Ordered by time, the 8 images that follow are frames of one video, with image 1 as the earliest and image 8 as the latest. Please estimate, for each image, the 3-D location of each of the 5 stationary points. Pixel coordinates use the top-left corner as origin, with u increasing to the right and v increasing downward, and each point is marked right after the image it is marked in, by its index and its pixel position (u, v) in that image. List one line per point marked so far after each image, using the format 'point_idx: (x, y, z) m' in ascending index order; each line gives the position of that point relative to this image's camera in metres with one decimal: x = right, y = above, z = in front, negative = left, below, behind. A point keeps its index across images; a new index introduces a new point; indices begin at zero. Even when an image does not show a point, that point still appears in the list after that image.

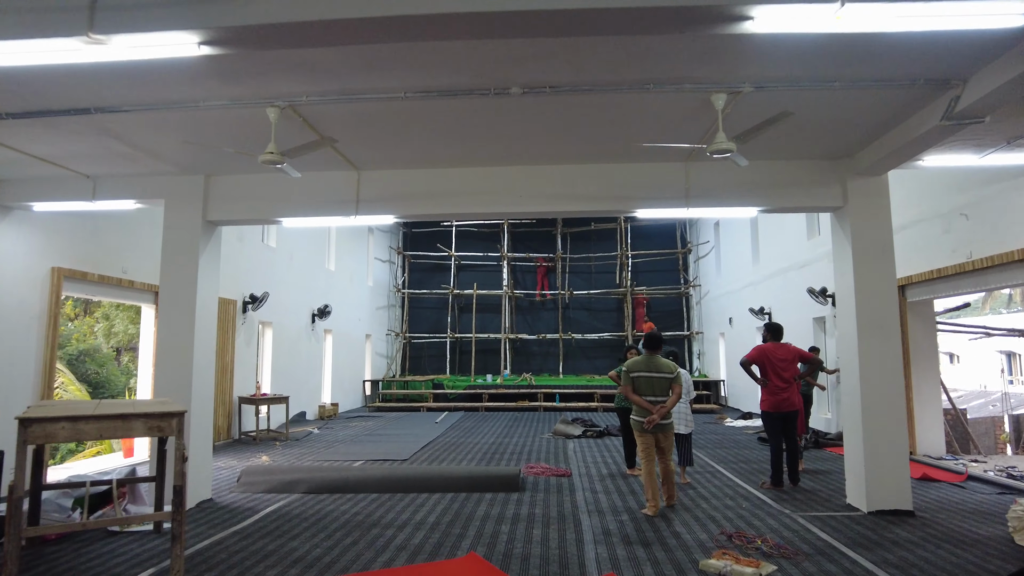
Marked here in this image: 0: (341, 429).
0: (-2.5, -2.1, +9.9) m
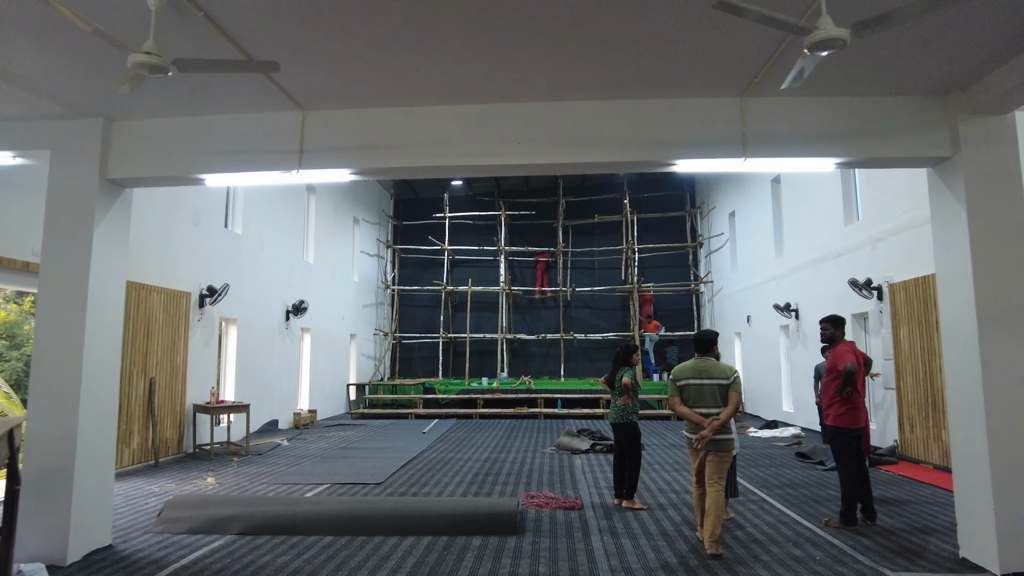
0: (-2.5, -2.0, +8.7) m
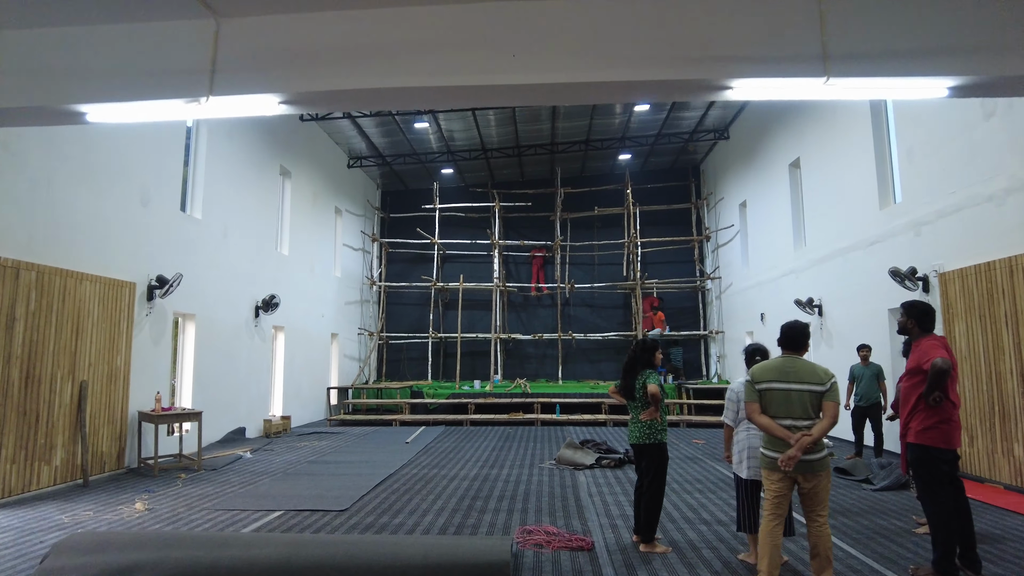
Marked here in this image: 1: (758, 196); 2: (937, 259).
0: (-2.6, -1.9, +7.8) m
1: (+4.3, +1.6, +11.8) m
2: (+4.0, +0.3, +6.4) m
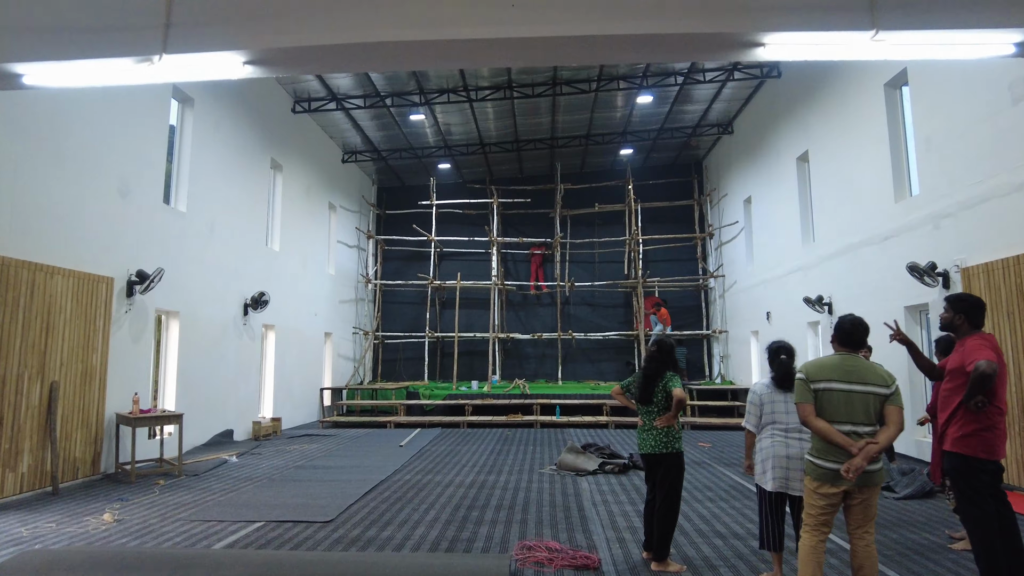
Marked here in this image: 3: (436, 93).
0: (-2.6, -1.8, +7.4) m
1: (+4.3, +1.6, +11.5) m
2: (+4.0, +0.3, +6.1) m
3: (-1.2, +3.1, +10.8) m
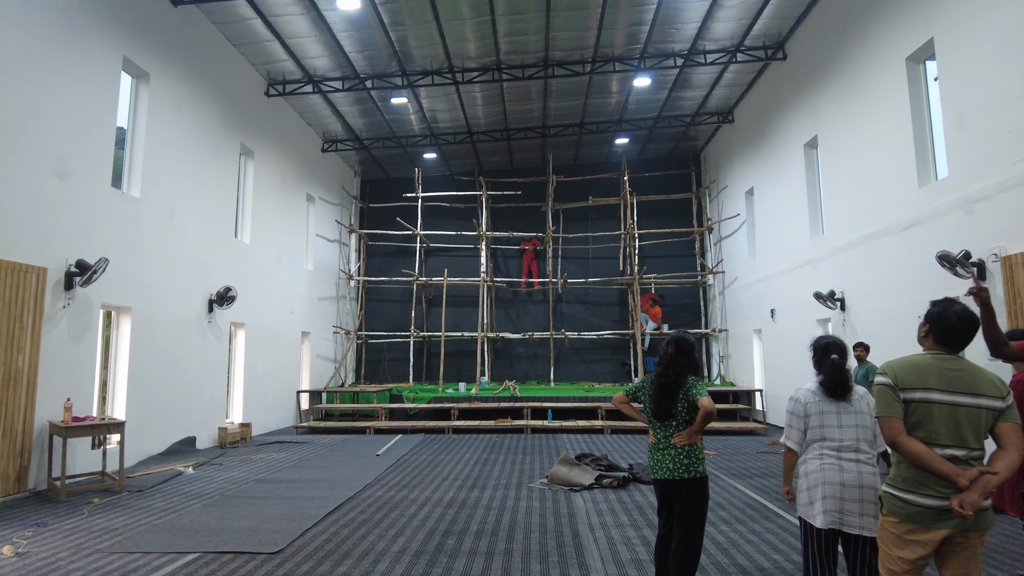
0: (-2.7, -1.8, +6.7) m
1: (+4.1, +1.7, +10.8) m
2: (+3.9, +0.4, +5.4) m
3: (-1.4, +3.2, +10.1) m
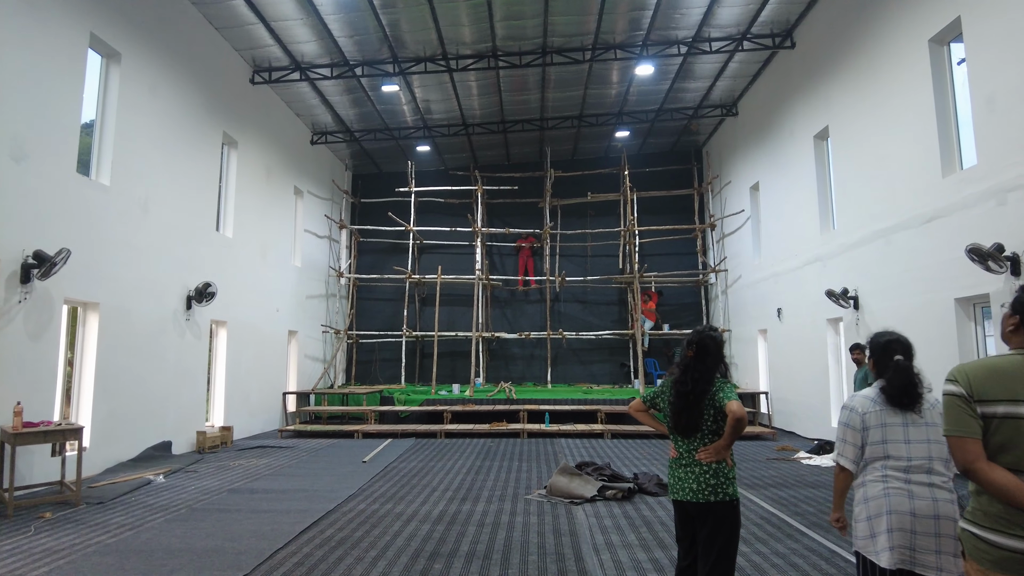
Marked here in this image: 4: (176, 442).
0: (-2.8, -1.7, +6.3) m
1: (+4.0, +1.7, +10.4) m
2: (+3.9, +0.4, +5.0) m
3: (-1.4, +3.2, +9.6) m
4: (-3.7, -1.7, +7.5) m
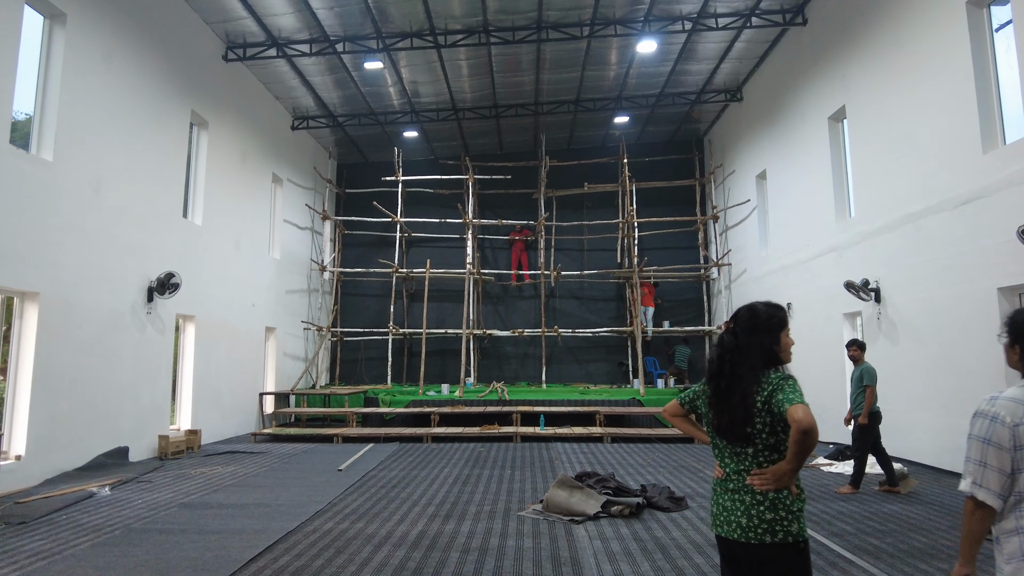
0: (-2.9, -1.6, +5.6) m
1: (+3.9, +1.8, +9.8) m
2: (+3.8, +0.5, +4.4) m
3: (-1.5, +3.3, +9.0) m
4: (-3.8, -1.6, +6.8) m
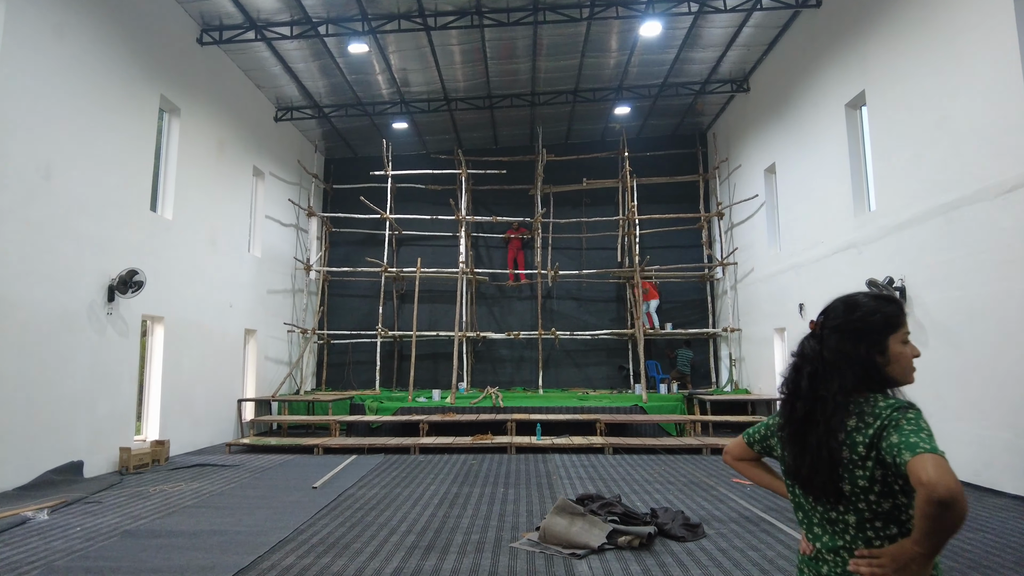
0: (-2.9, -1.6, +5.0) m
1: (+3.8, +1.8, +9.2) m
2: (+3.8, +0.5, +3.8) m
3: (-1.6, +3.3, +8.4) m
4: (-3.9, -1.6, +6.2) m
